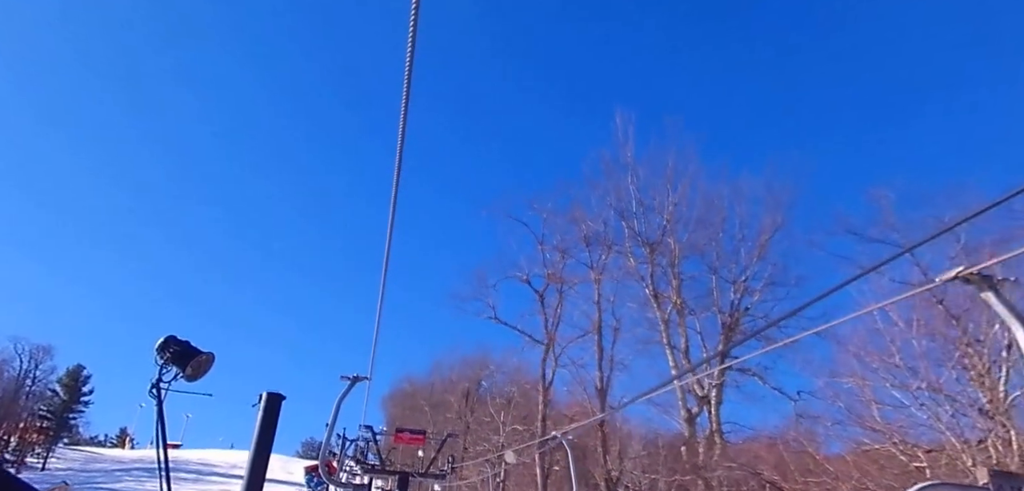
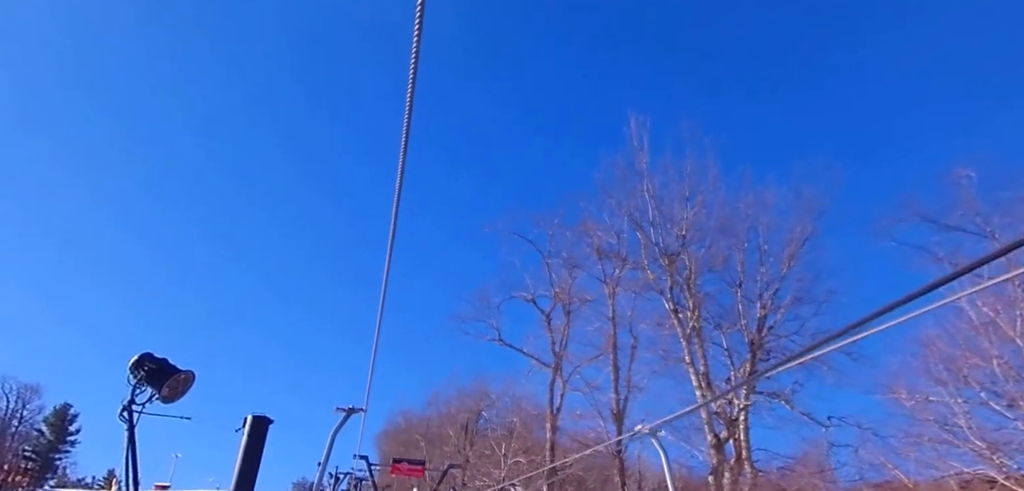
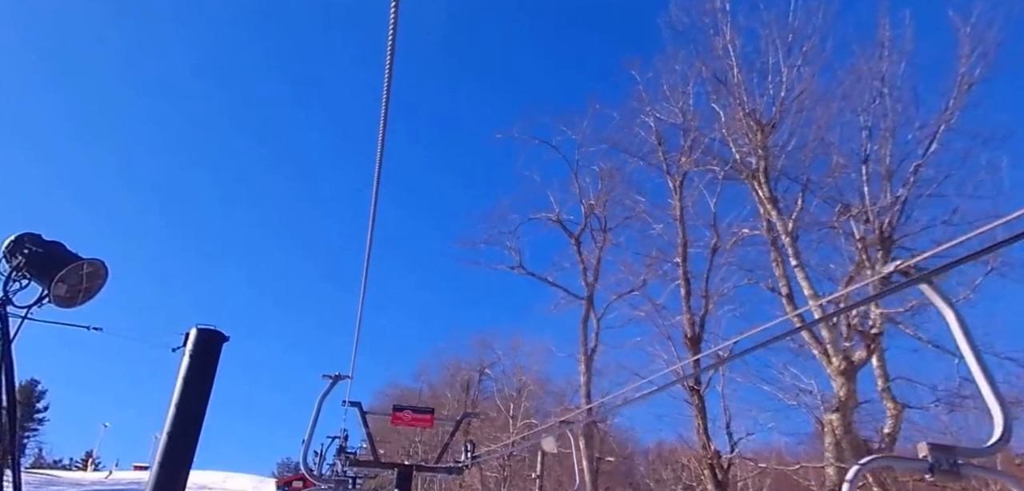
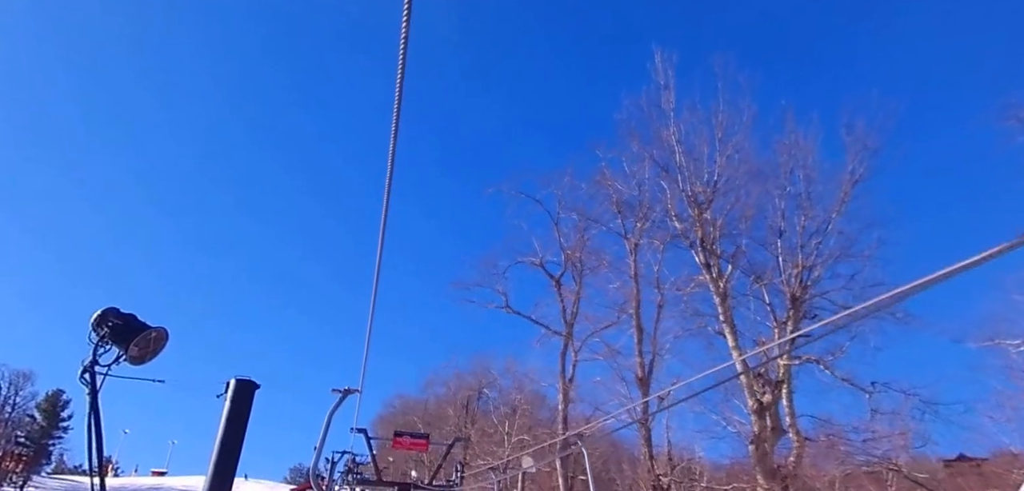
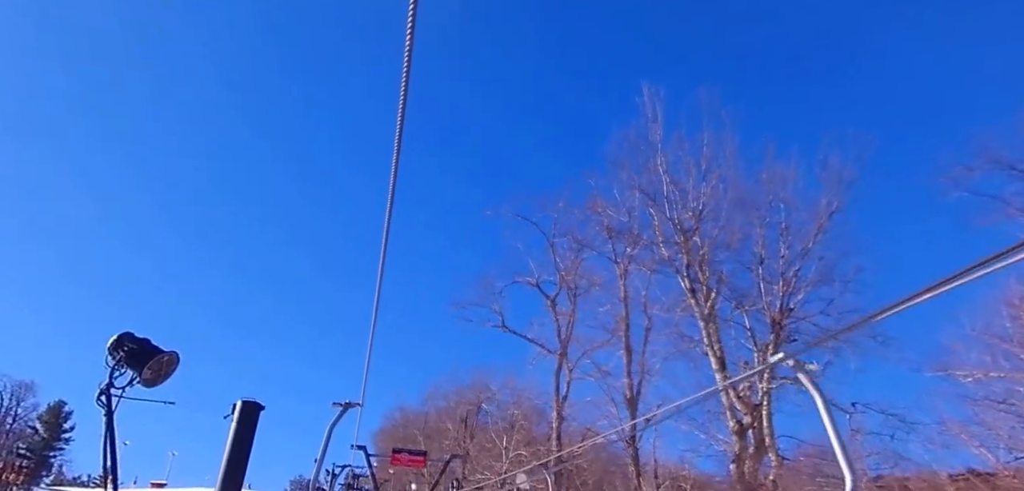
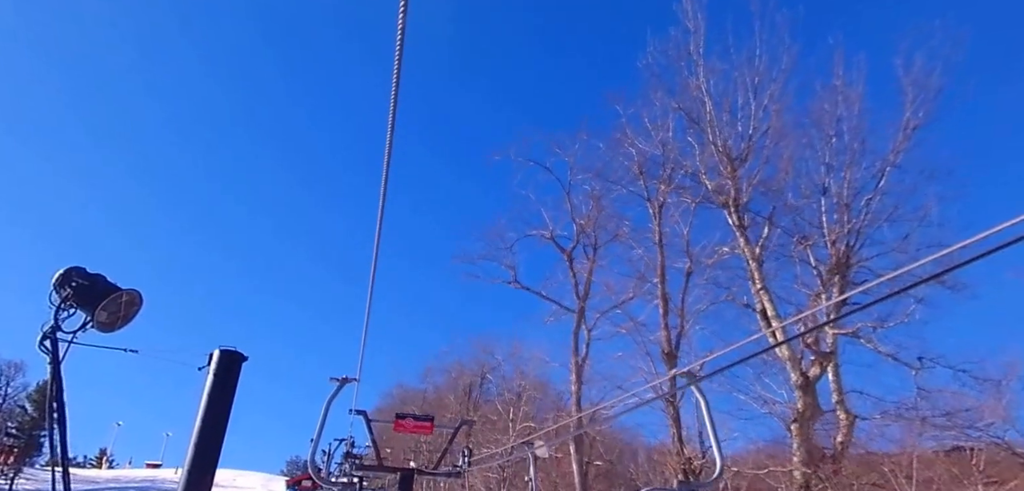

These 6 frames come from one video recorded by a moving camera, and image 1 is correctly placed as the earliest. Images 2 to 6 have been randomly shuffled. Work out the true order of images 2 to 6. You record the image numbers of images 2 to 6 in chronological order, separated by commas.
2, 5, 4, 6, 3
